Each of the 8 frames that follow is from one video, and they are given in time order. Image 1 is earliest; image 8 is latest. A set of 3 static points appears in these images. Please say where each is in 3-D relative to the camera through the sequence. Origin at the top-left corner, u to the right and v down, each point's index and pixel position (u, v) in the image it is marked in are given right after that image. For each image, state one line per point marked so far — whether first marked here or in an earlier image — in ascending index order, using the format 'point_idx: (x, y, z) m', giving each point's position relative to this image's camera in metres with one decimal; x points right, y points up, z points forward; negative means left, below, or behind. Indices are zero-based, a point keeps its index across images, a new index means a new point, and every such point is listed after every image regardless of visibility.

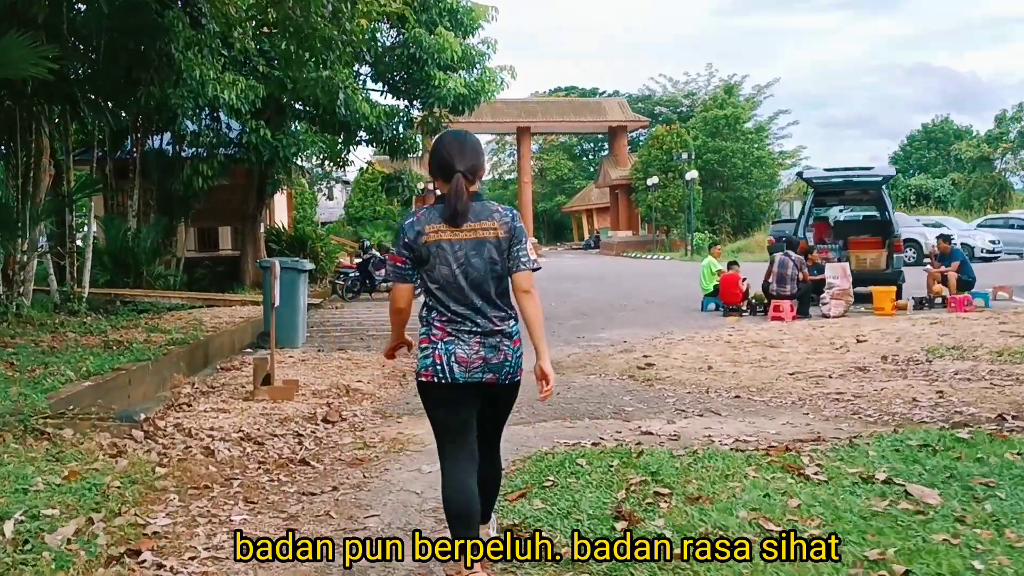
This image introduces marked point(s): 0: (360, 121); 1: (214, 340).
0: (-3.2, +3.6, +19.4) m
1: (-3.1, -0.6, +9.7) m
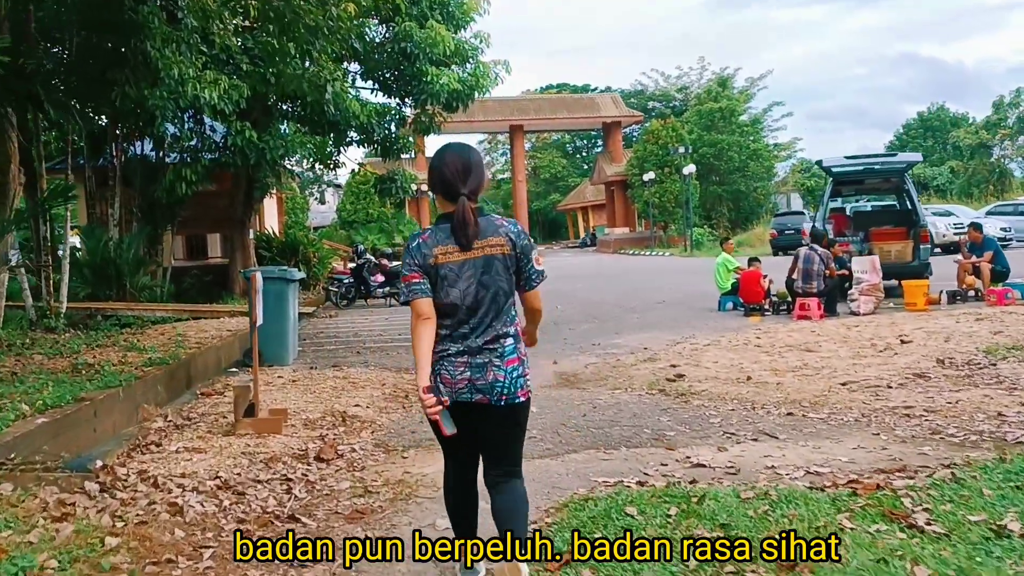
0: (-3.3, +3.4, +18.6) m
1: (-3.0, -0.7, +8.8) m
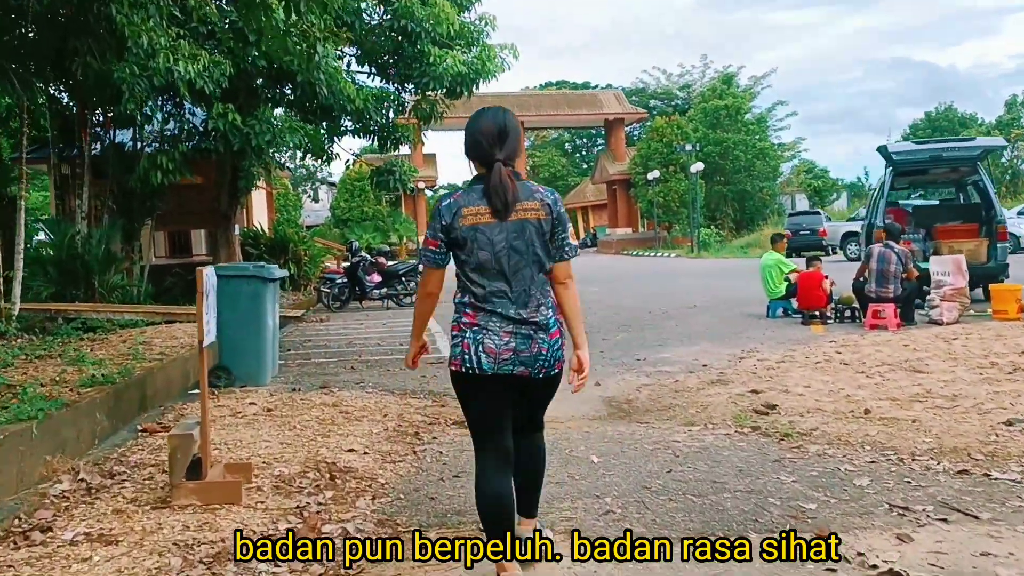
0: (-3.1, +3.4, +17.0) m
1: (-2.8, -0.7, +7.2) m
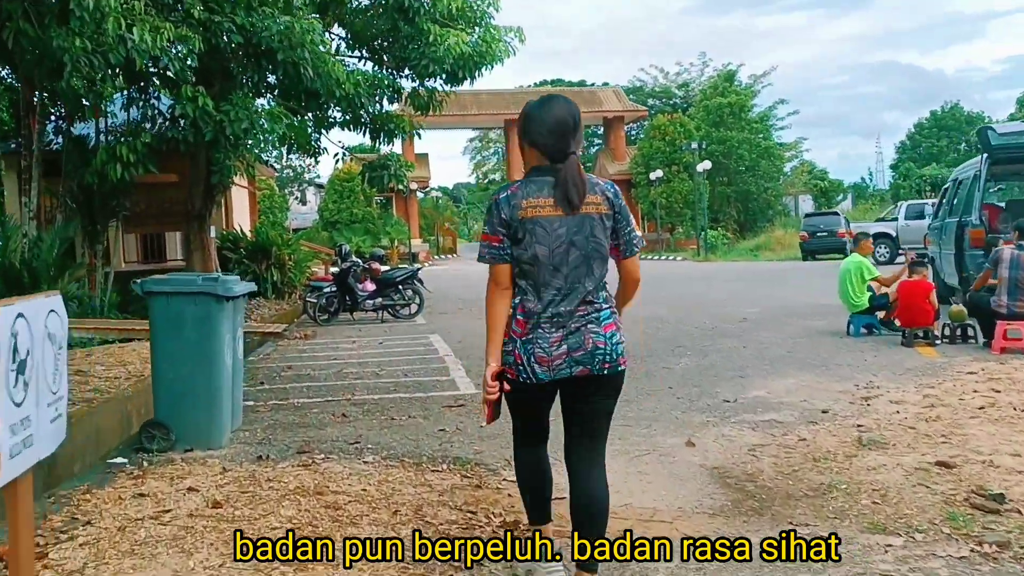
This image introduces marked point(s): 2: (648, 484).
0: (-3.0, +3.3, +15.0) m
1: (-2.5, -0.8, +5.2) m
2: (+0.6, -0.9, +4.1) m
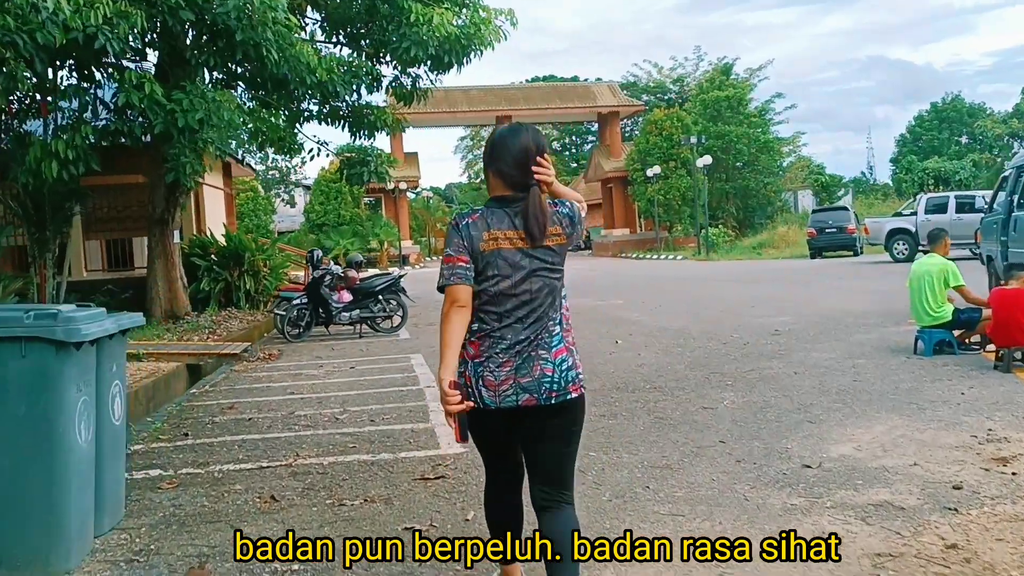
0: (-3.1, +3.1, +13.4) m
1: (-2.5, -1.0, +3.6) m
2: (+0.6, -1.0, +2.5) m
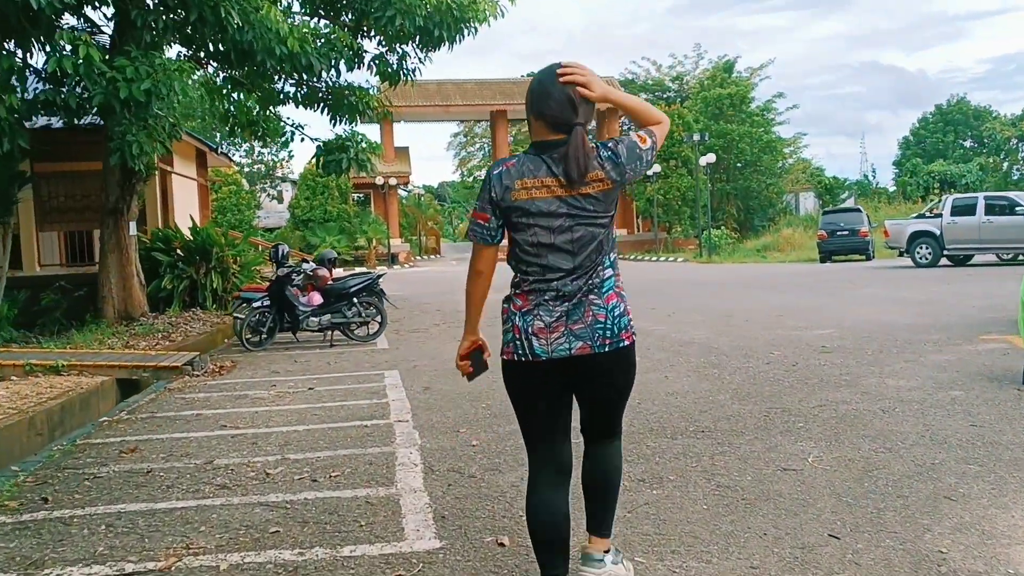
0: (-3.1, +3.1, +11.8) m
1: (-2.5, -1.0, +2.0) m
2: (+0.6, -1.0, +0.8) m
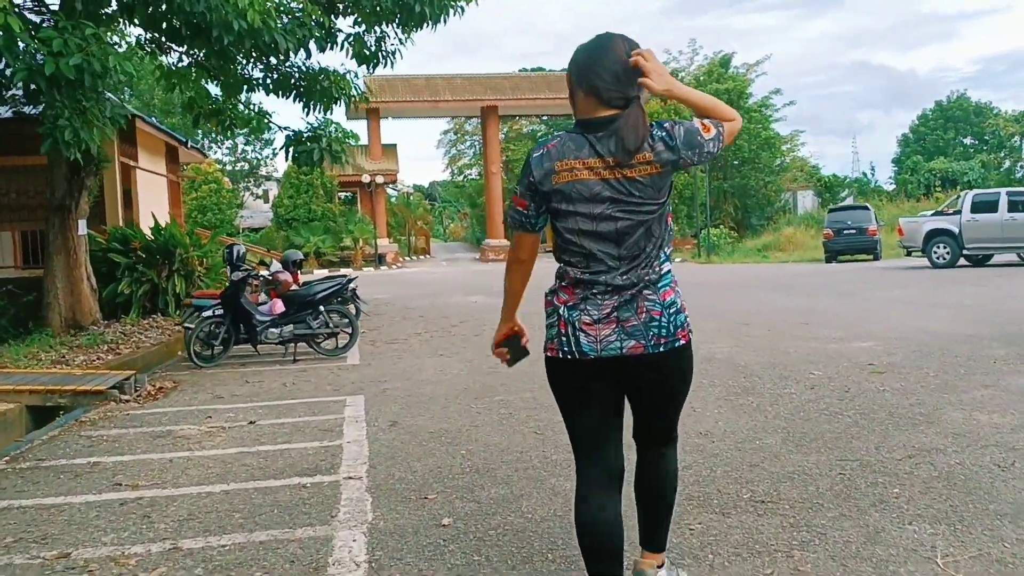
0: (-3.2, +3.0, +10.4) m
1: (-2.5, -1.0, +0.6) m
2: (+0.6, -1.1, -0.5) m
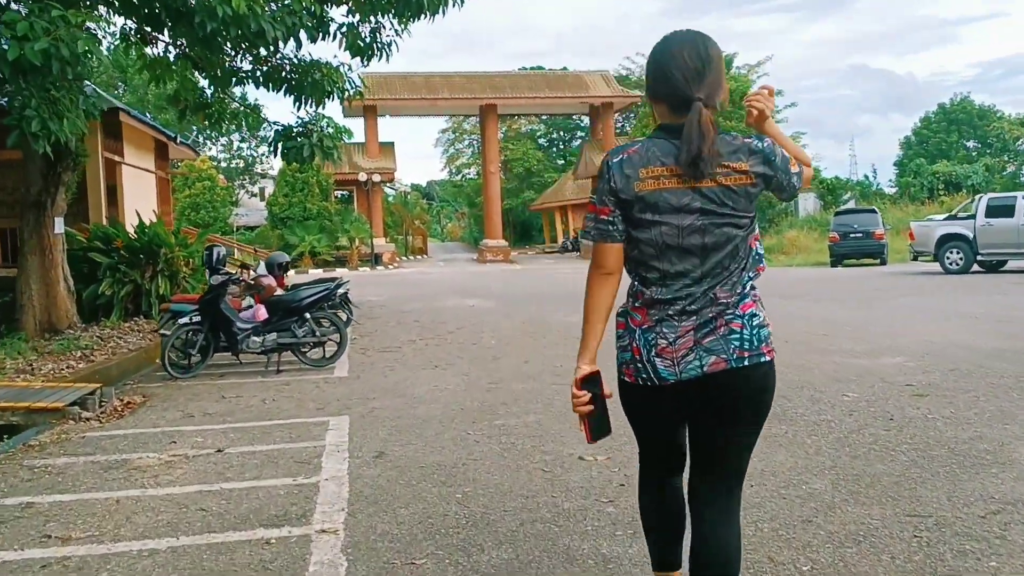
0: (-3.2, +3.0, +9.7) m
1: (-2.5, -1.1, -0.1) m
2: (+0.7, -1.2, -1.2) m
